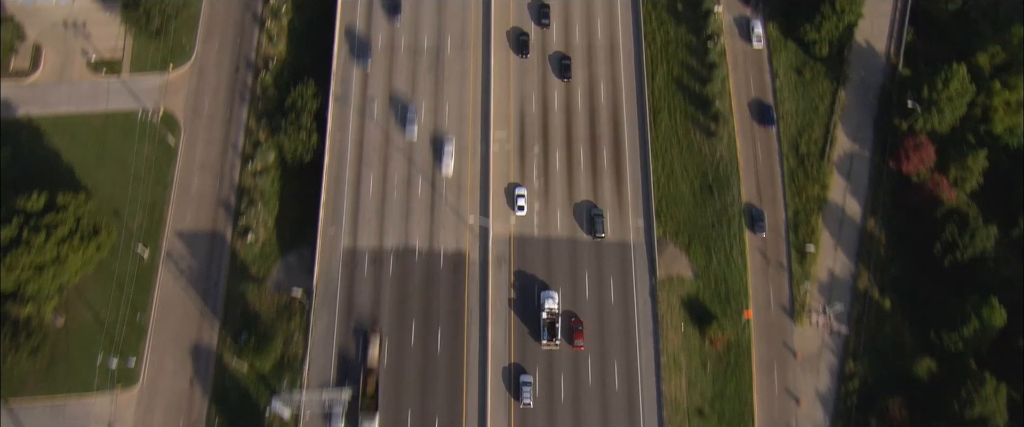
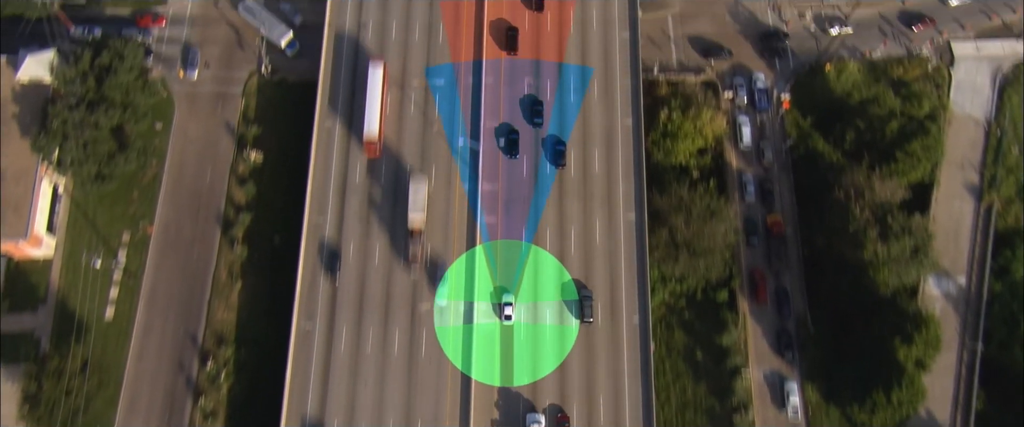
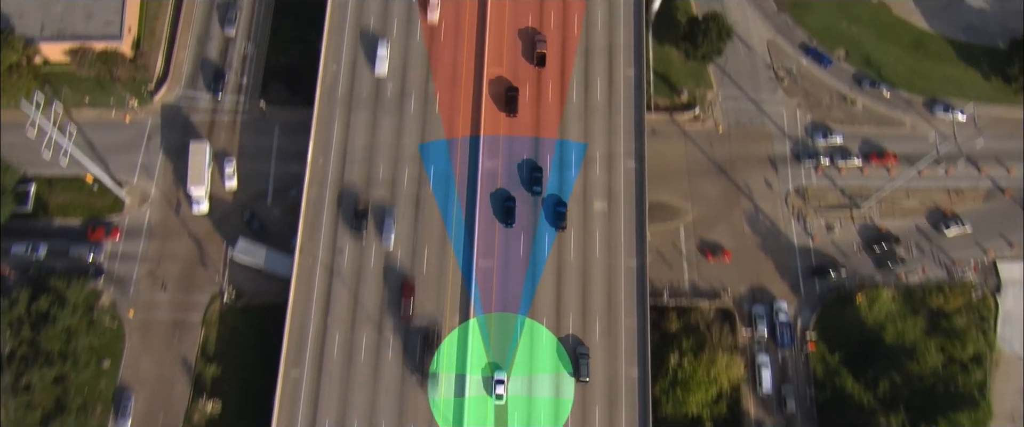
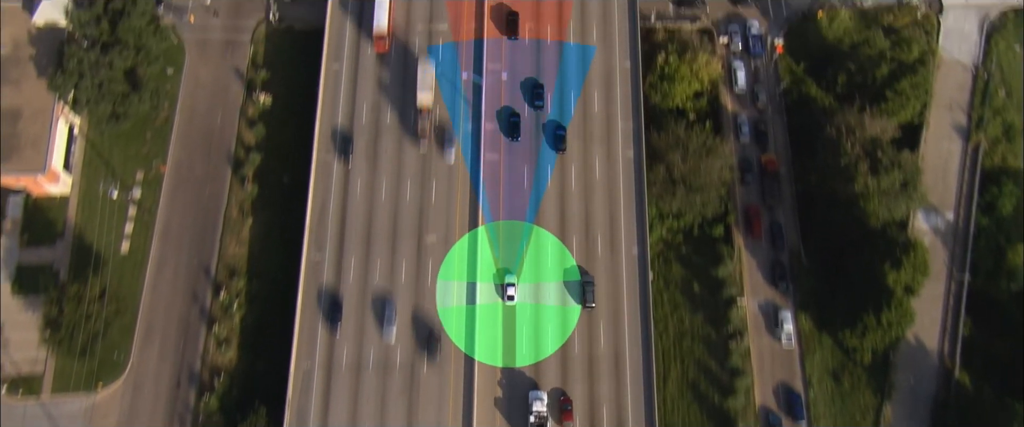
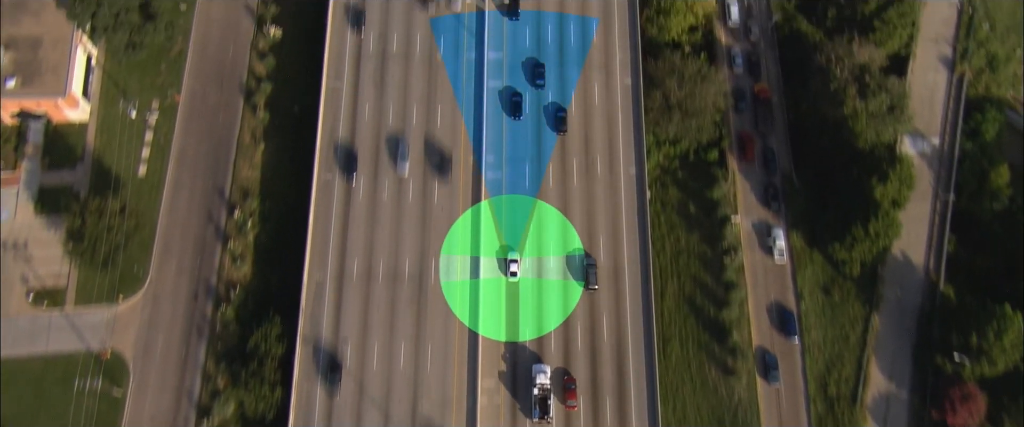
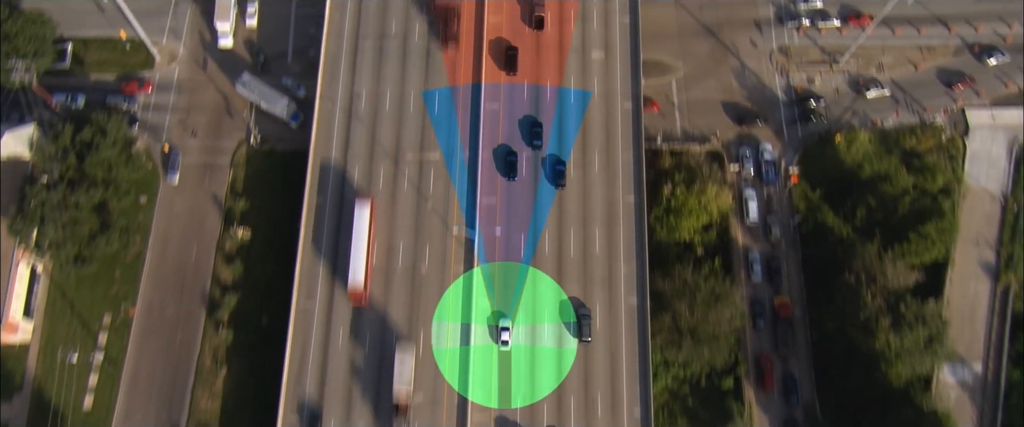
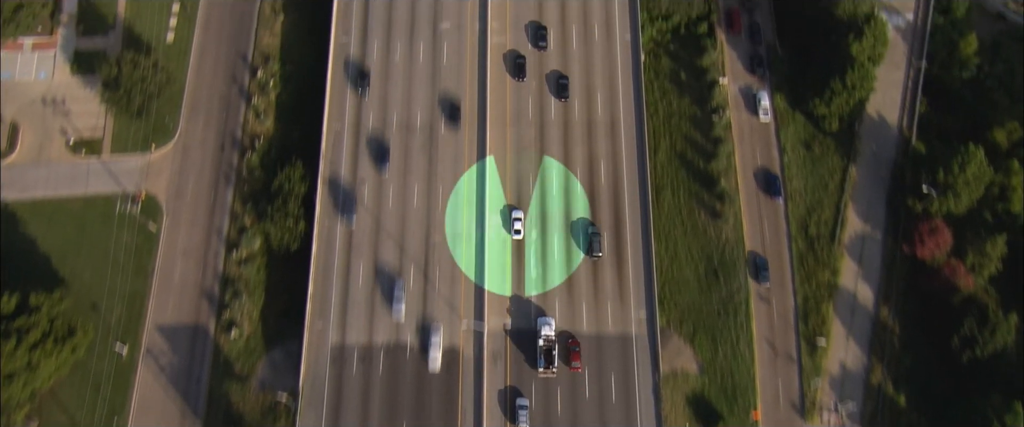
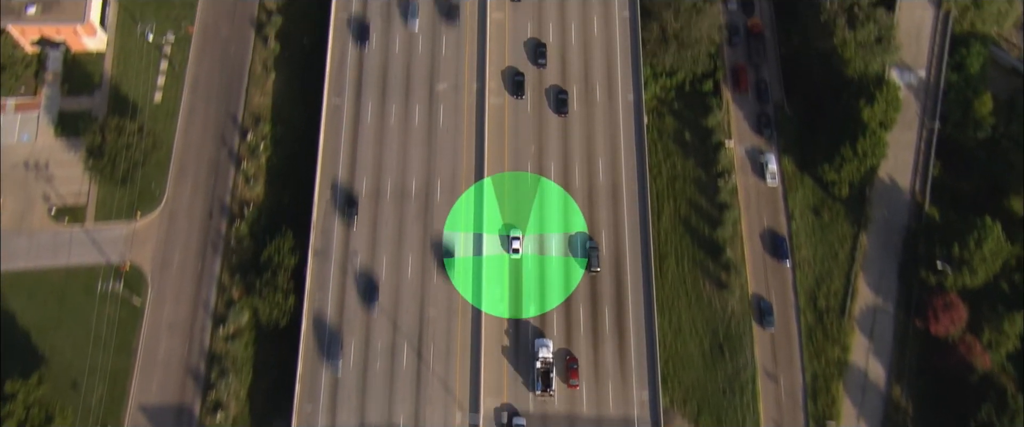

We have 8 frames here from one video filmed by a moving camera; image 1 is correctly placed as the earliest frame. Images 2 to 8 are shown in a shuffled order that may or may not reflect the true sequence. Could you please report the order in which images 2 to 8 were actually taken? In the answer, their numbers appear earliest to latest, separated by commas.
7, 8, 5, 4, 2, 6, 3
